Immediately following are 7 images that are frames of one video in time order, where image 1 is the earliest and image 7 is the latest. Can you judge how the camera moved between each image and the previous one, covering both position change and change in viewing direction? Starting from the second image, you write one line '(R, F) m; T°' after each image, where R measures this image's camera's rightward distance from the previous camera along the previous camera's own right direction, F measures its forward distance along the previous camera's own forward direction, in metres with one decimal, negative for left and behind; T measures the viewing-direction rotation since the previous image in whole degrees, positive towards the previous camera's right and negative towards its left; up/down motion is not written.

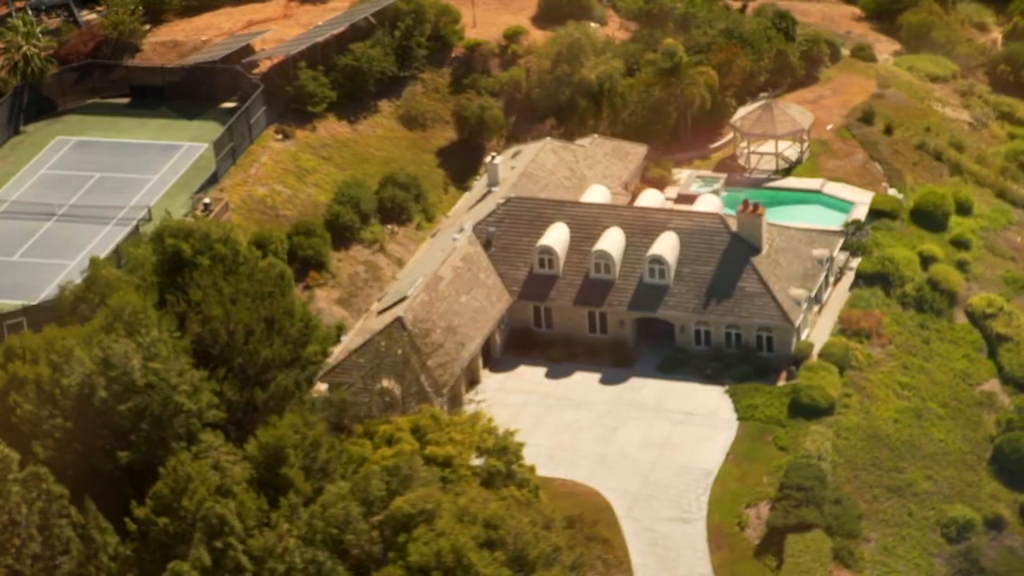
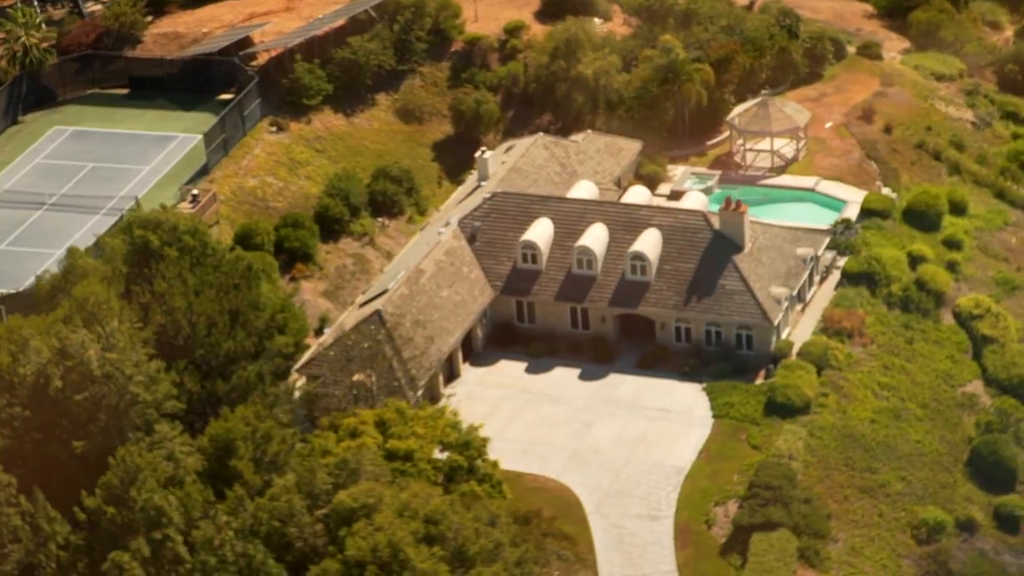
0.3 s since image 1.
(+1.1, +0.1) m; 0°
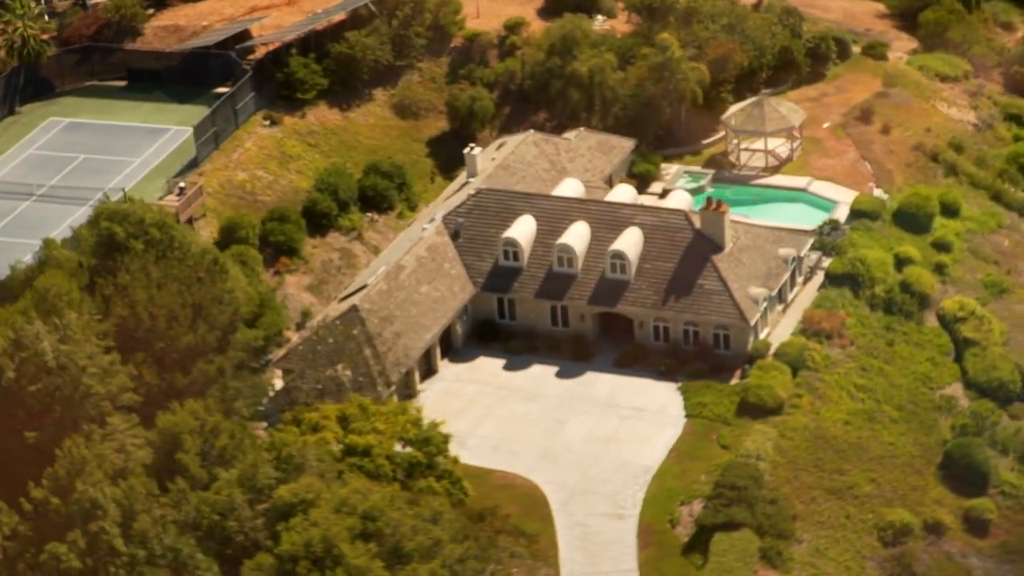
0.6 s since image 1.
(+1.2, 0.0) m; 0°
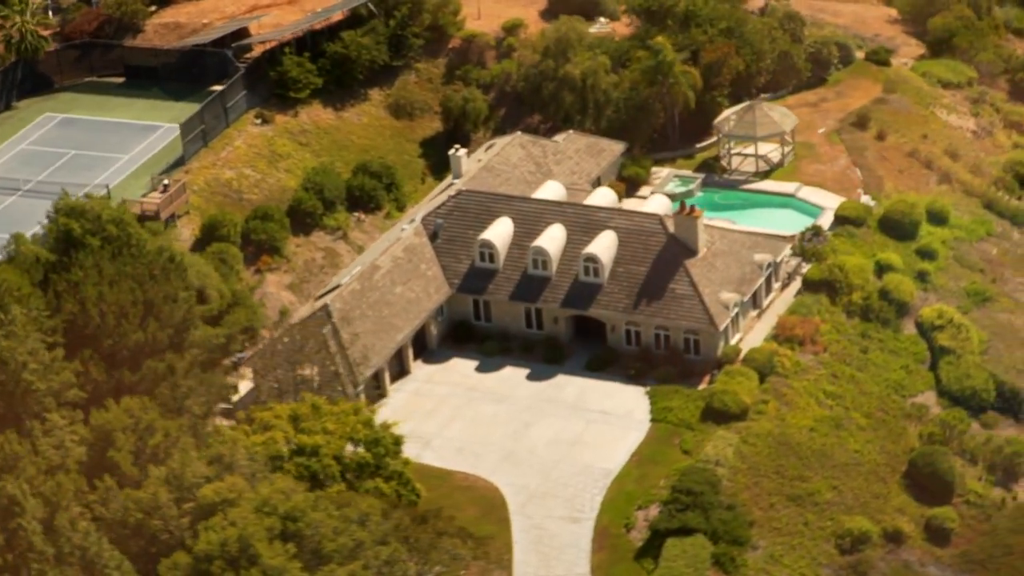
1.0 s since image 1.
(+1.4, 0.0) m; 0°
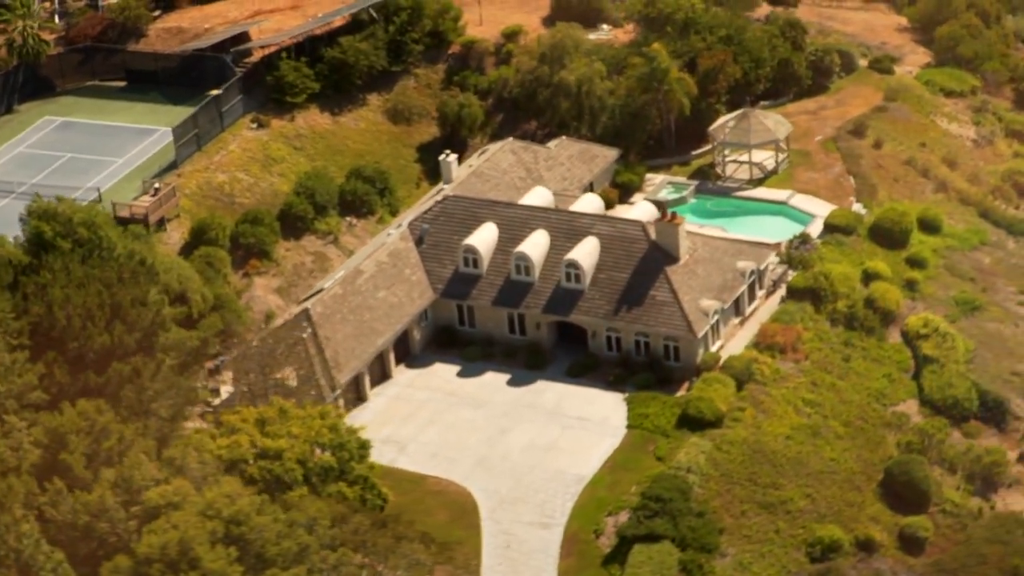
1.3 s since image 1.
(+1.1, -0.1) m; 0°
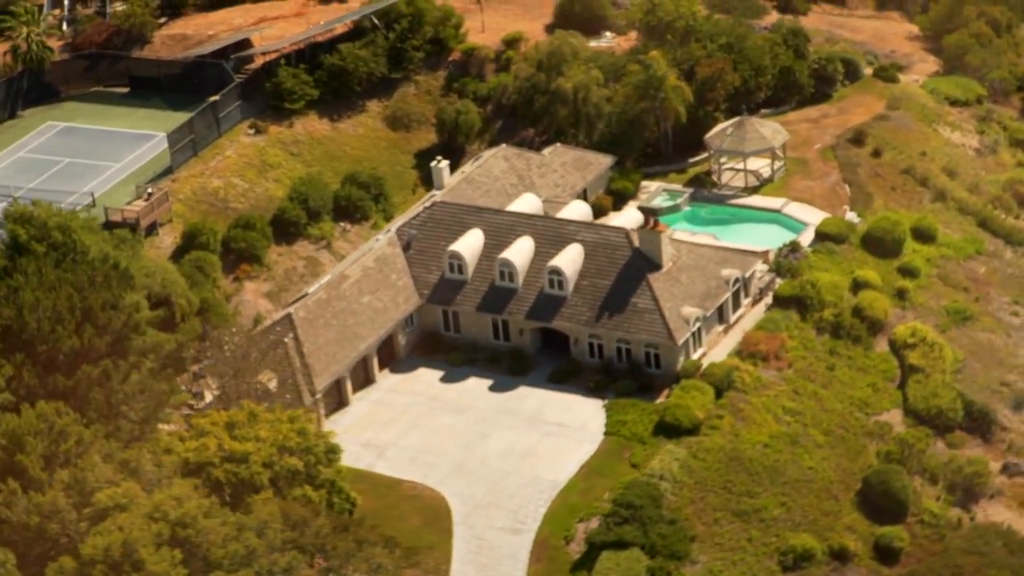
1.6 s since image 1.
(+1.1, -0.1) m; -1°
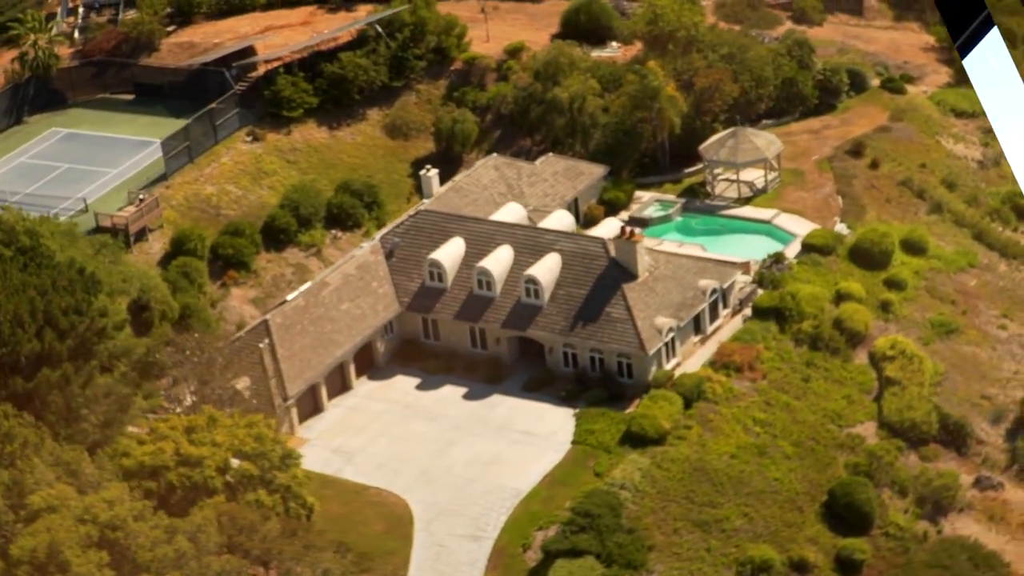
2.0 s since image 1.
(+1.6, -0.3) m; -1°
